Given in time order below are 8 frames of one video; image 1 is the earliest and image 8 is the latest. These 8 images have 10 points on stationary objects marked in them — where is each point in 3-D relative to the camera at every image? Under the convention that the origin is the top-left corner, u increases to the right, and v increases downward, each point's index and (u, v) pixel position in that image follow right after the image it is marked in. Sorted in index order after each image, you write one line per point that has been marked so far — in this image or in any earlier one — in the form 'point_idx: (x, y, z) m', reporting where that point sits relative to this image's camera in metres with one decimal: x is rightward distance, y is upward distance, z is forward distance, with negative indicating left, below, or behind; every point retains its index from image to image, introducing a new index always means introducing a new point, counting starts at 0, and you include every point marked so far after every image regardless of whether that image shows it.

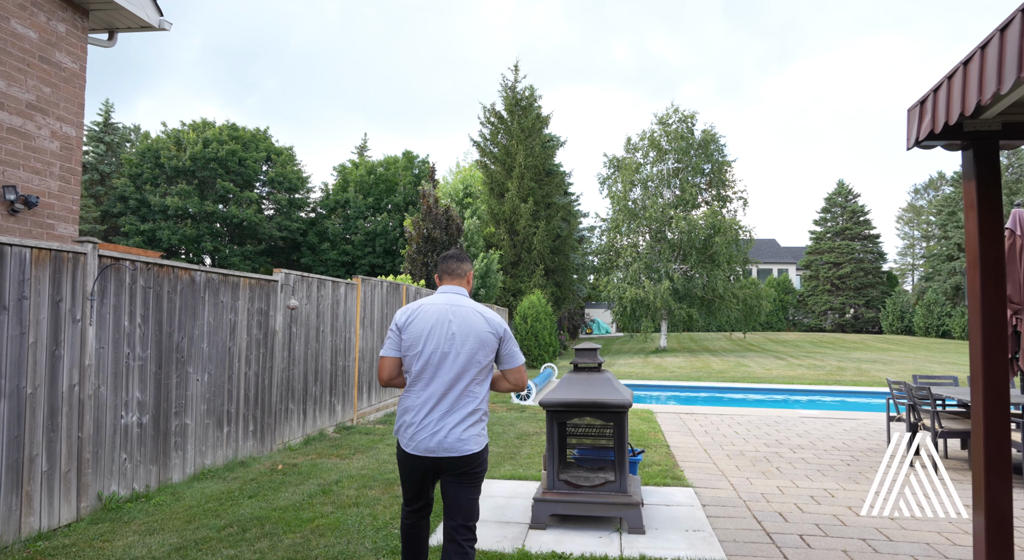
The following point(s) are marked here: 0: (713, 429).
0: (+2.3, -1.7, +7.8) m
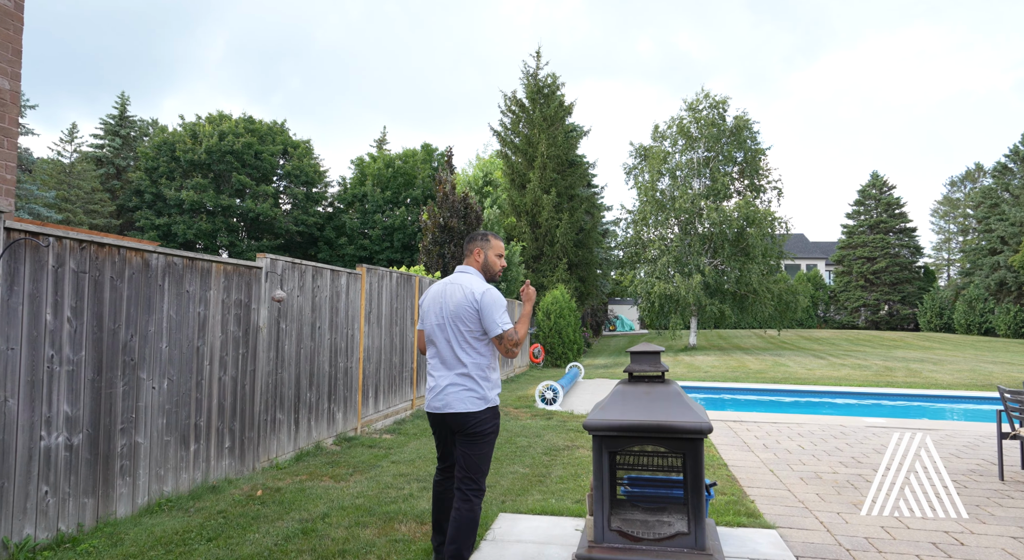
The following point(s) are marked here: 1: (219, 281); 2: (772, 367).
0: (+2.5, -1.6, +6.8) m
1: (-1.9, 0.0, +4.5) m
2: (+6.7, -2.2, +17.8) m
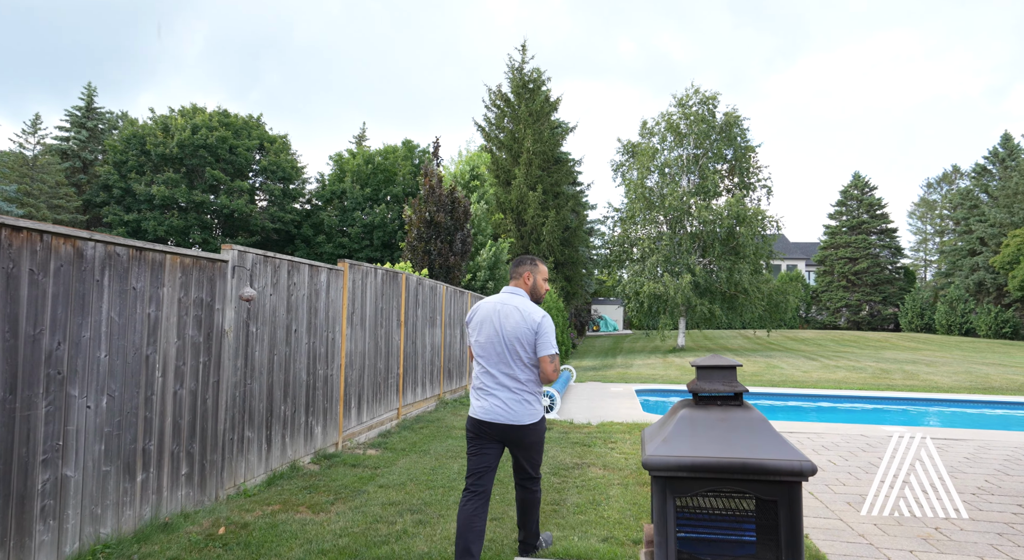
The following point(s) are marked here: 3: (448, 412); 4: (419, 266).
0: (+2.5, -1.6, +6.2) m
1: (-1.8, 0.0, +3.8) m
2: (+6.3, -2.2, +17.3) m
3: (-0.8, -1.6, +8.5) m
4: (-1.7, +0.3, +13.1) m
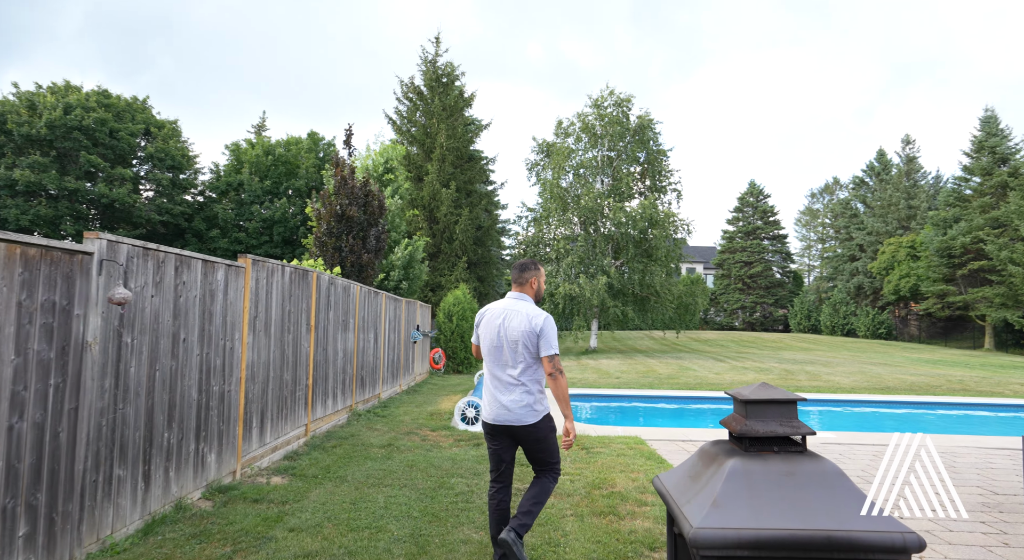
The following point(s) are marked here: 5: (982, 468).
0: (+2.0, -1.6, +5.8) m
1: (-2.0, 0.0, +2.9) m
2: (+4.2, -2.3, +17.4) m
3: (-1.6, -1.6, +7.7) m
4: (-3.2, +0.3, +12.1) m
5: (+4.4, -1.8, +6.6) m
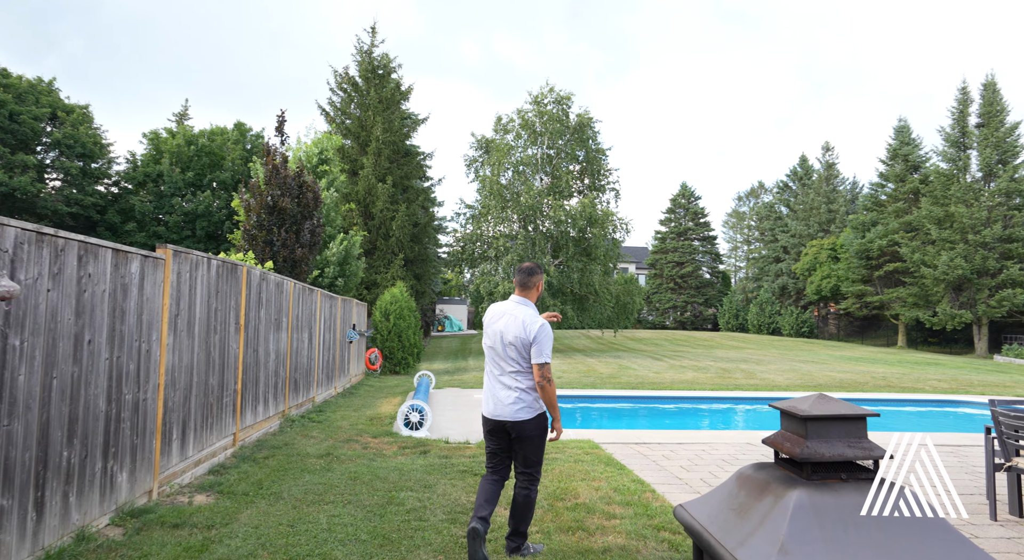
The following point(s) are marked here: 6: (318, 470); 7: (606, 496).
0: (+1.6, -1.6, +5.6) m
1: (-2.1, +0.1, +2.3) m
2: (+2.7, -2.3, +17.3) m
3: (-2.2, -1.6, +7.1) m
4: (-4.2, +0.4, +11.4) m
5: (+4.0, -1.7, +6.6) m
6: (-1.5, -1.4, +5.3) m
7: (+0.6, -1.4, +4.6) m
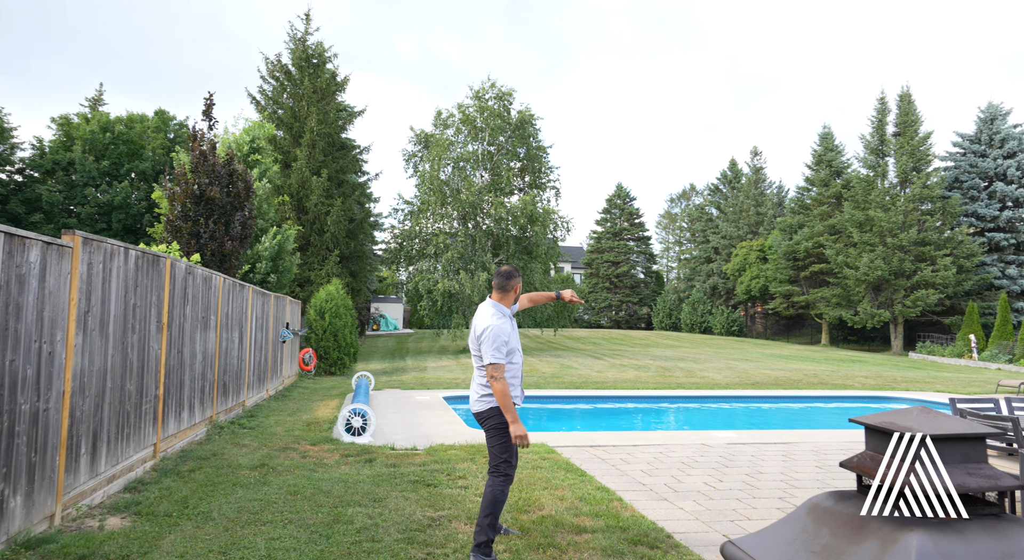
0: (+1.2, -1.6, +5.3) m
1: (-2.1, +0.1, +1.7) m
2: (+1.2, -2.2, +17.1) m
3: (-2.7, -1.5, +6.5) m
4: (-5.0, +0.4, +10.6) m
5: (+3.5, -1.7, +6.6) m
6: (-1.8, -1.4, +4.8) m
7: (+0.4, -1.4, +4.3) m
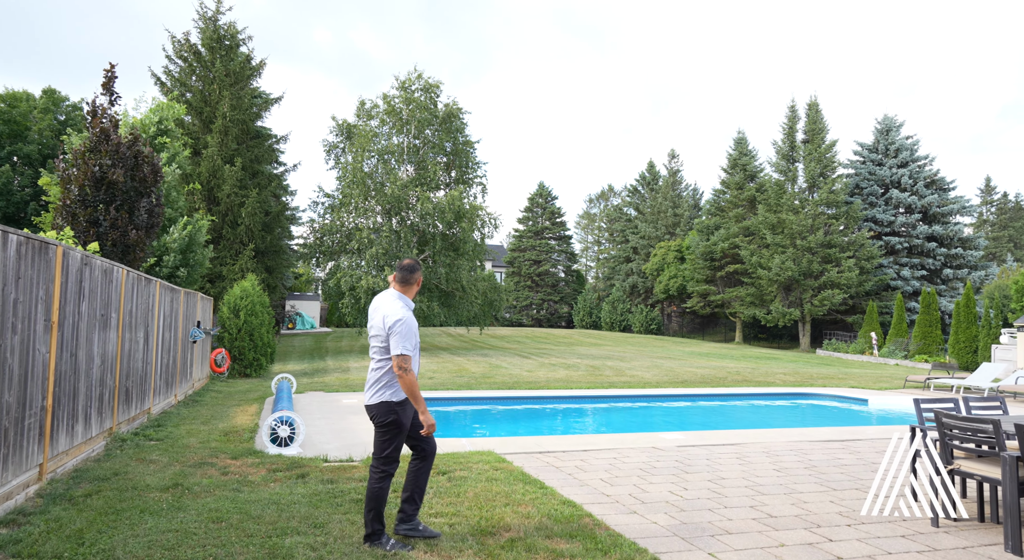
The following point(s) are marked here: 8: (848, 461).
0: (+0.9, -1.5, +5.0) m
1: (-2.0, +0.2, +1.0) m
2: (-0.5, -2.2, +16.7) m
3: (-3.1, -1.4, +5.7) m
4: (-5.9, +0.5, +9.4) m
5: (+3.0, -1.7, +6.5) m
6: (-2.0, -1.3, +4.1) m
7: (+0.2, -1.4, +3.9) m
8: (+3.2, -1.7, +6.6) m
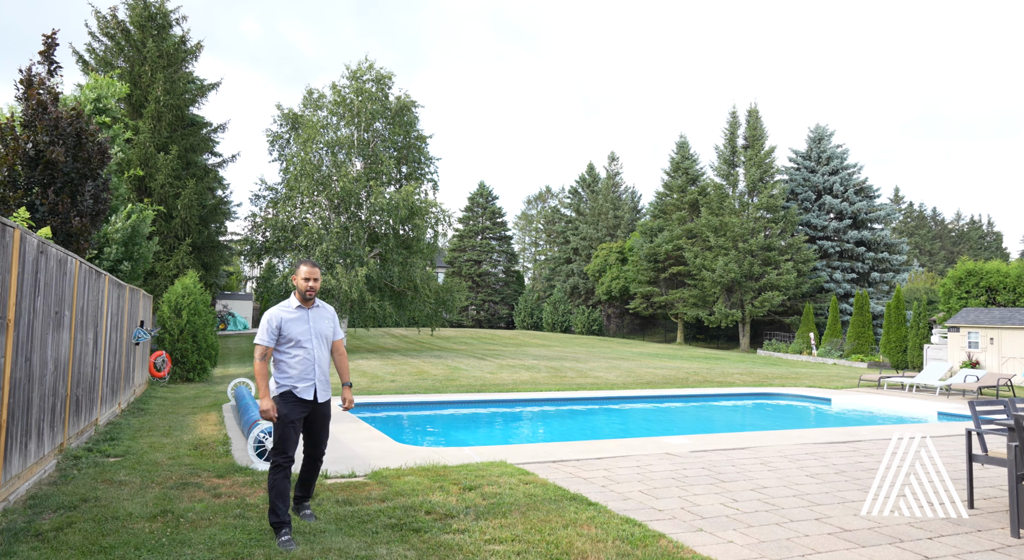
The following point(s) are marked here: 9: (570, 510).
0: (+1.2, -1.5, +4.5) m
1: (-1.3, +0.2, +0.3) m
2: (-1.4, -2.1, +16.1) m
3: (-2.9, -1.4, +4.8) m
4: (-6.0, +0.6, +8.3) m
5: (+3.1, -1.7, +6.2) m
6: (-1.7, -1.3, +3.3) m
7: (+0.5, -1.3, +3.3) m
8: (+3.2, -1.7, +6.3) m
9: (+0.3, -1.3, +4.1) m
